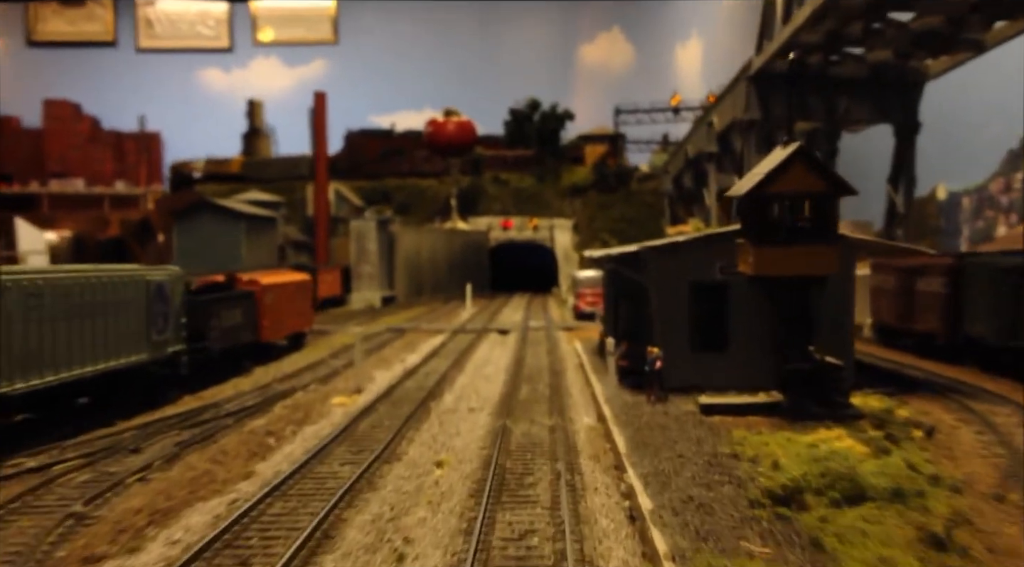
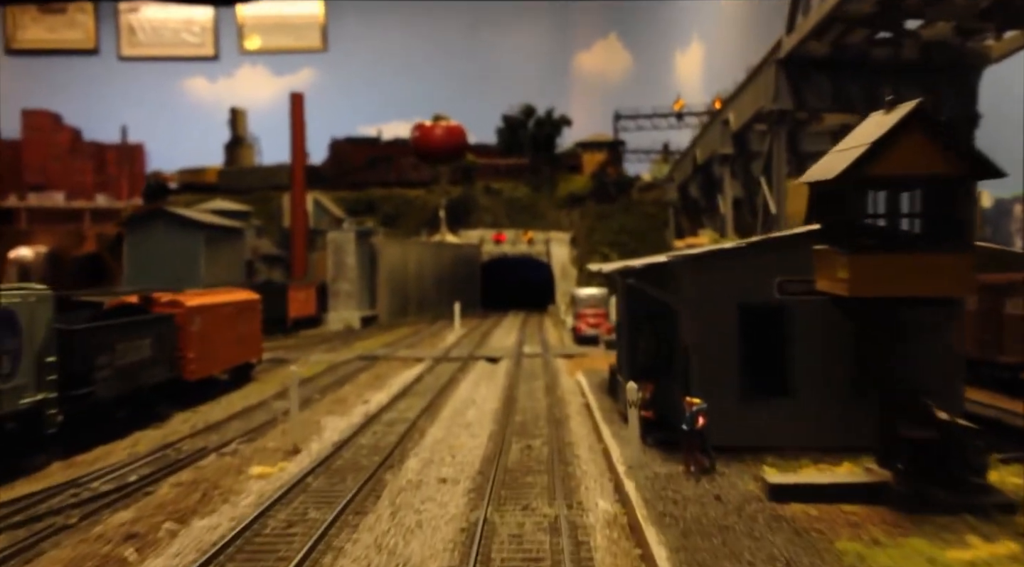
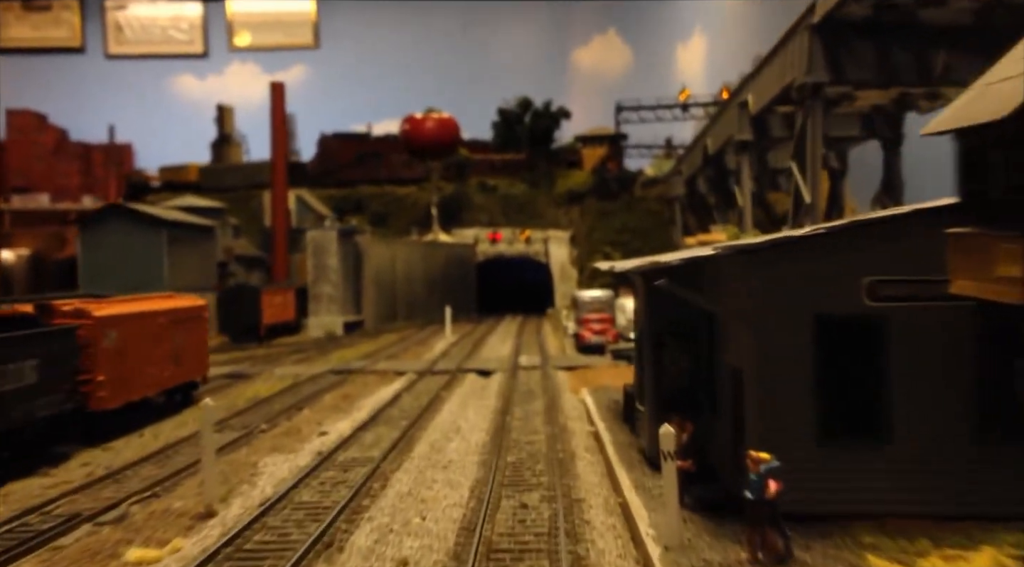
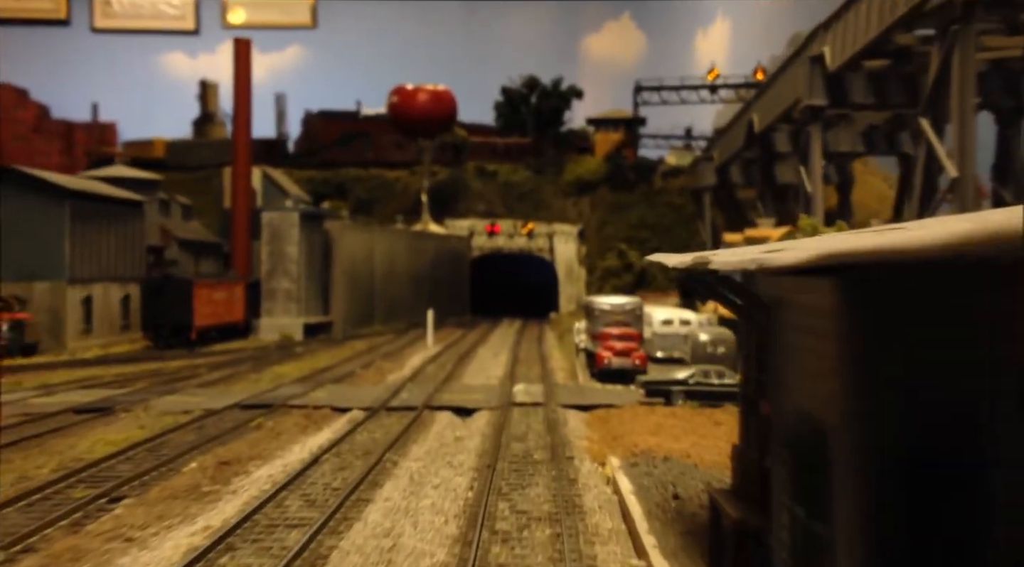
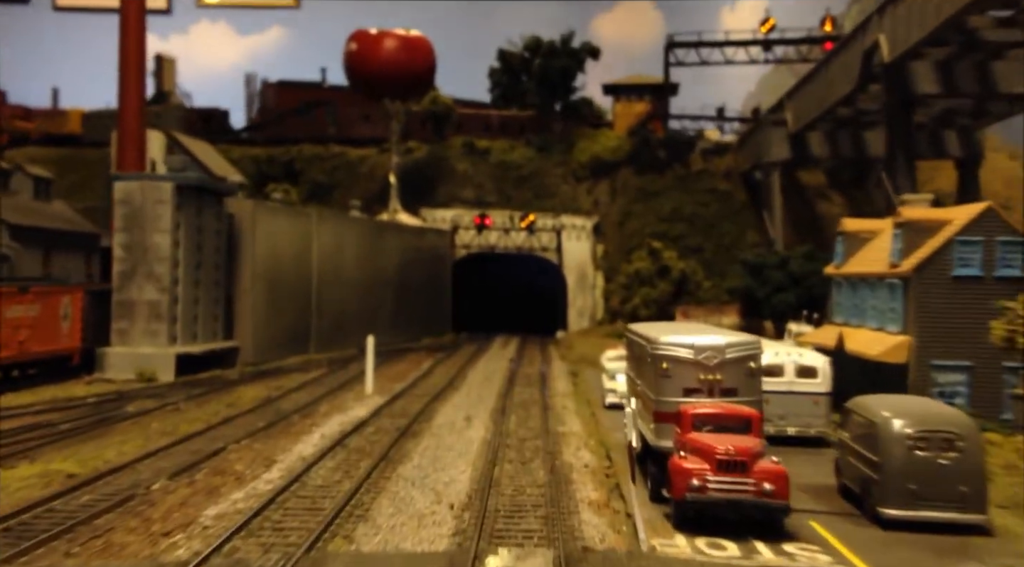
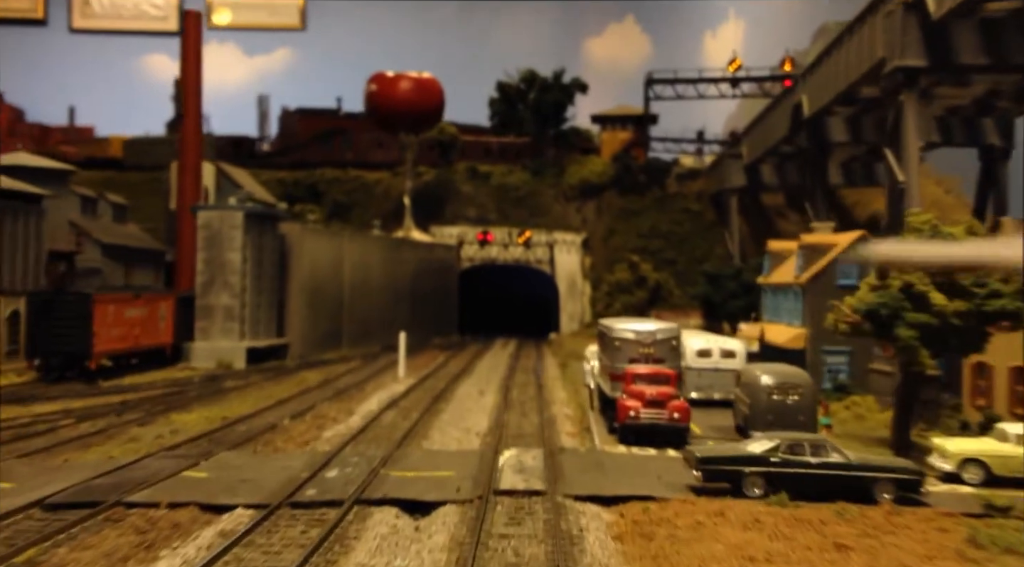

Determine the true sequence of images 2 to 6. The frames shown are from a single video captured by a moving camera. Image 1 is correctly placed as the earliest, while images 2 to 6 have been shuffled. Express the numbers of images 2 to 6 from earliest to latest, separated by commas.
2, 3, 4, 6, 5
